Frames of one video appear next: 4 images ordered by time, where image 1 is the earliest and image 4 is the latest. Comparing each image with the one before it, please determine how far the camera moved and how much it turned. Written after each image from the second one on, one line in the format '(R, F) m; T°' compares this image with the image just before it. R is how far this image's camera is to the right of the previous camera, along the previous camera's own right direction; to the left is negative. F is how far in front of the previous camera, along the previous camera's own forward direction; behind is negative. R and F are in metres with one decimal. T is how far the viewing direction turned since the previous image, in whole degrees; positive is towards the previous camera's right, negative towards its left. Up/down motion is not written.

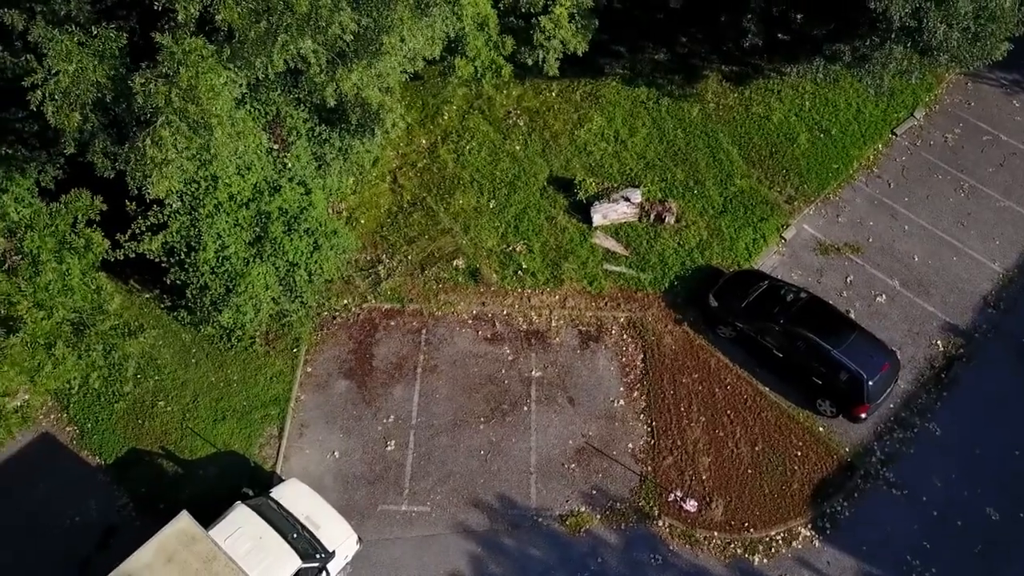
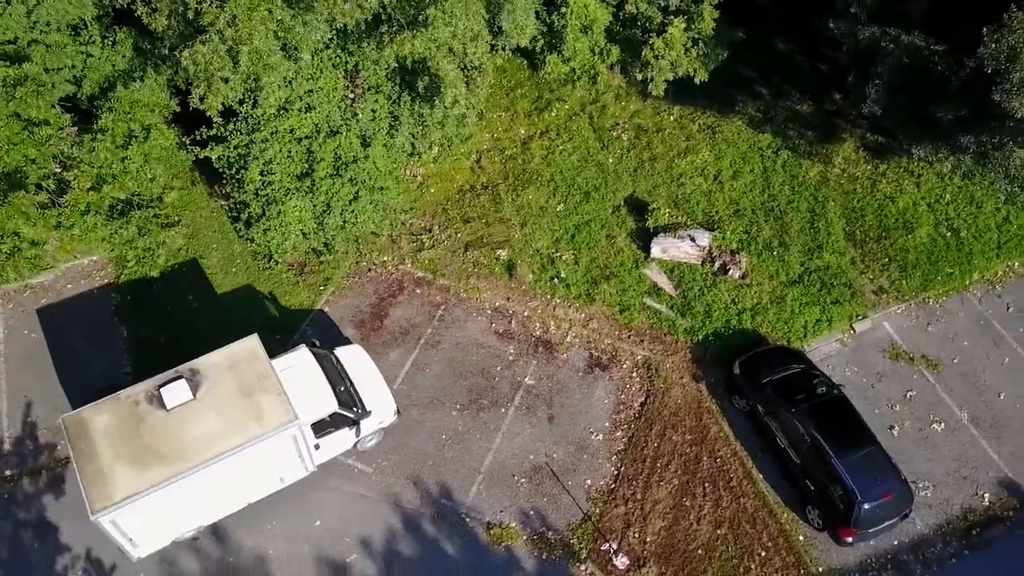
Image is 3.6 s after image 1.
(+2.9, +0.5) m; -13°
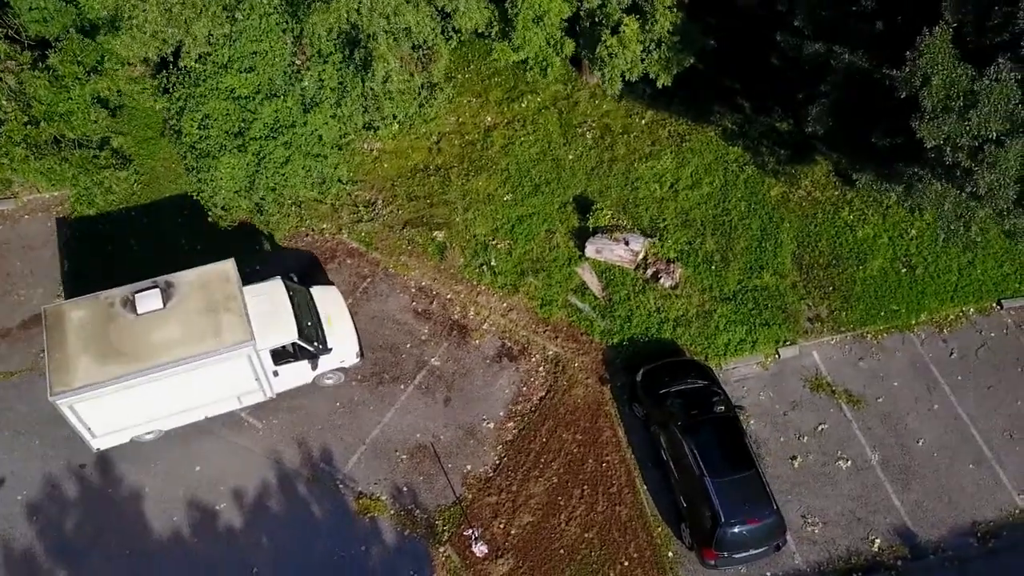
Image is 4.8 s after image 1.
(+2.6, +0.1) m; -5°
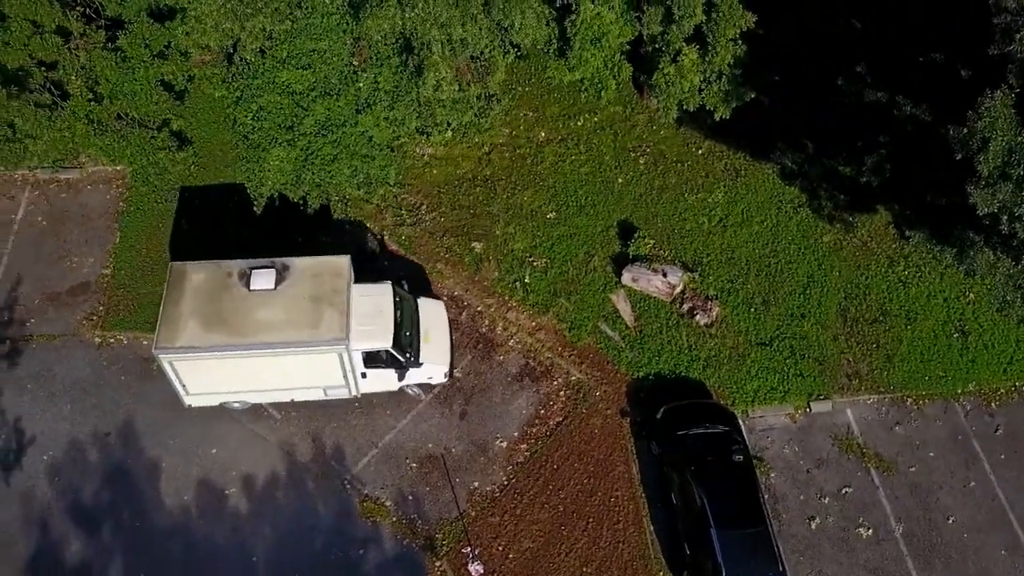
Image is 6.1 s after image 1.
(+0.5, +0.1) m; -4°
